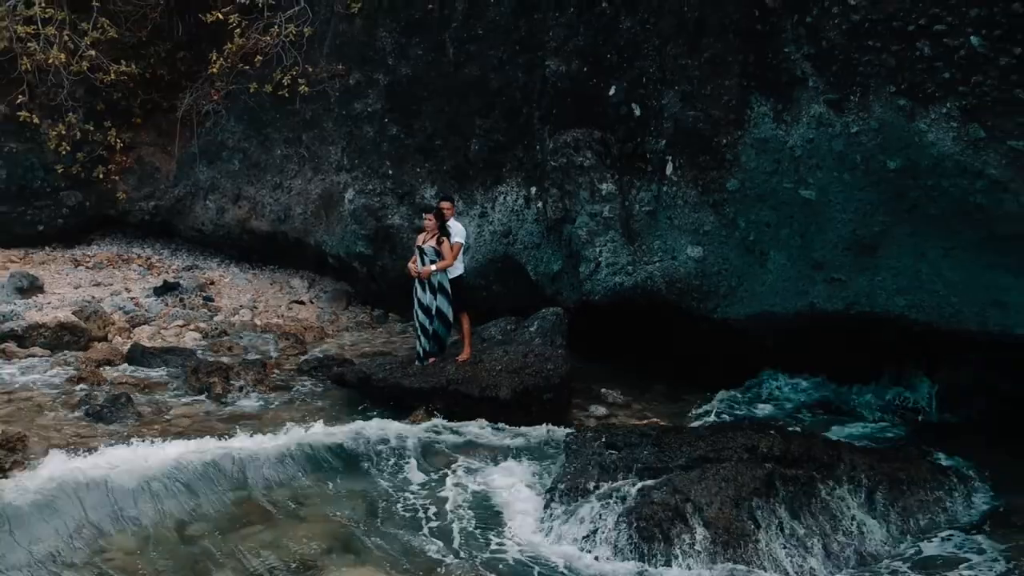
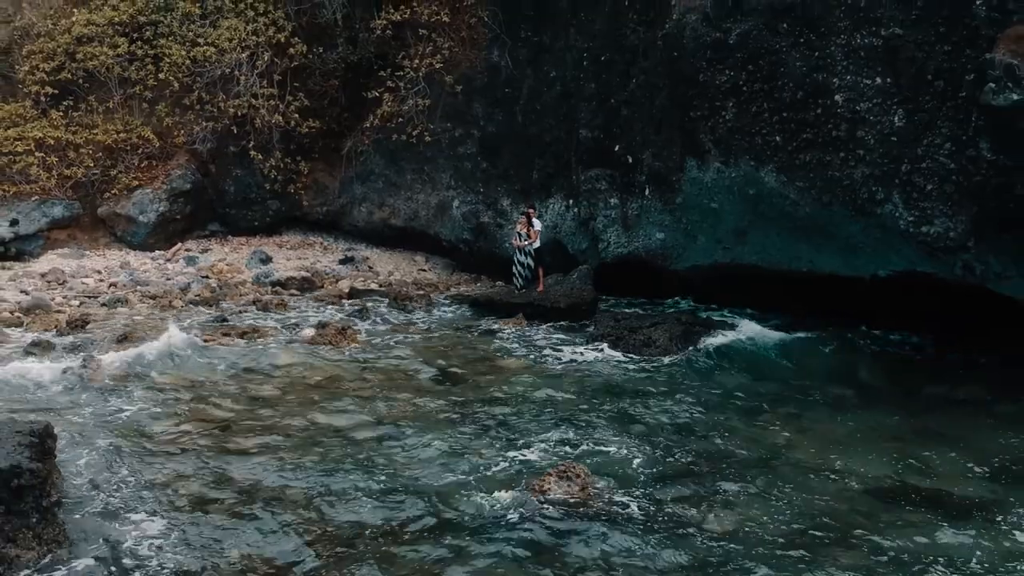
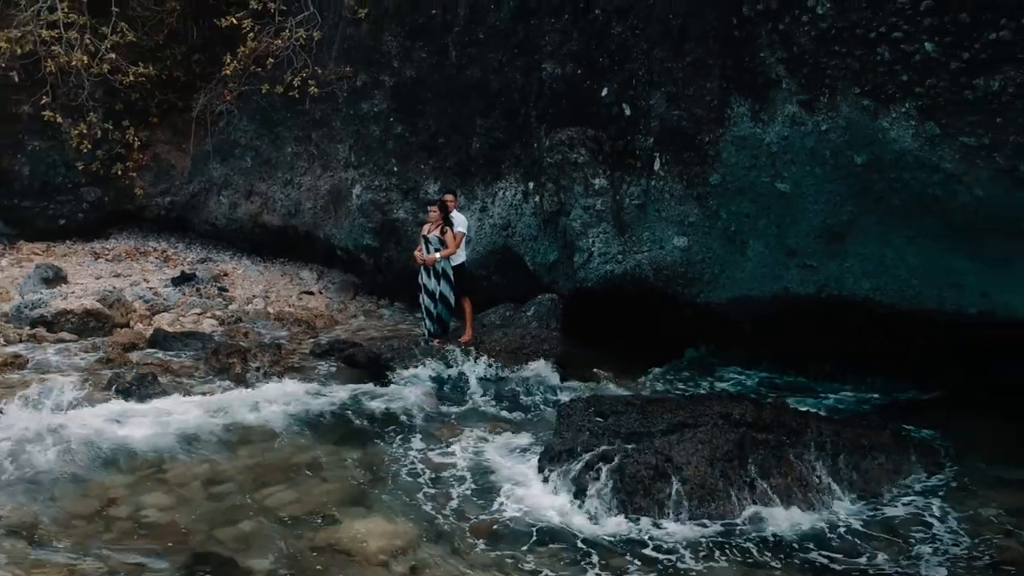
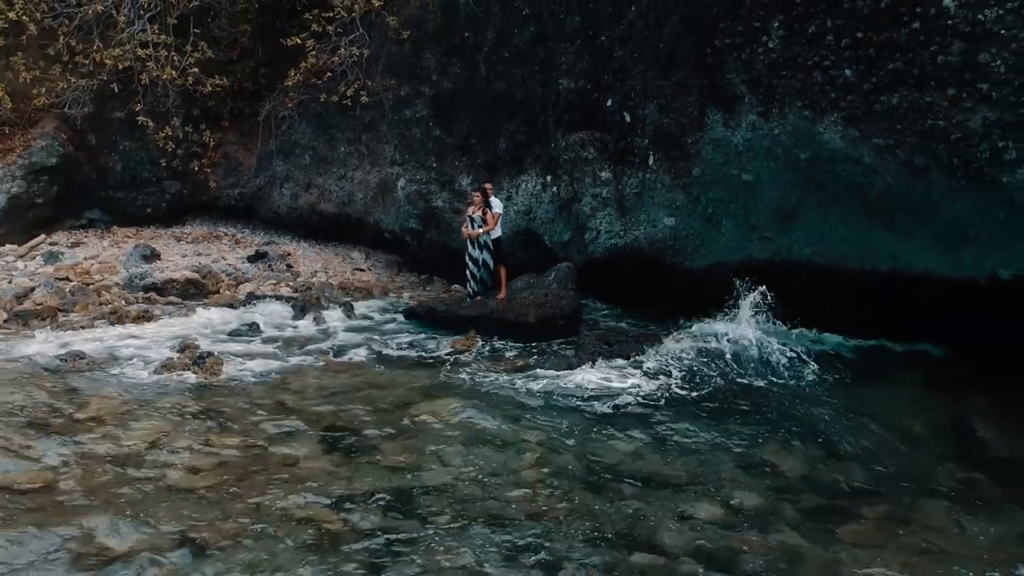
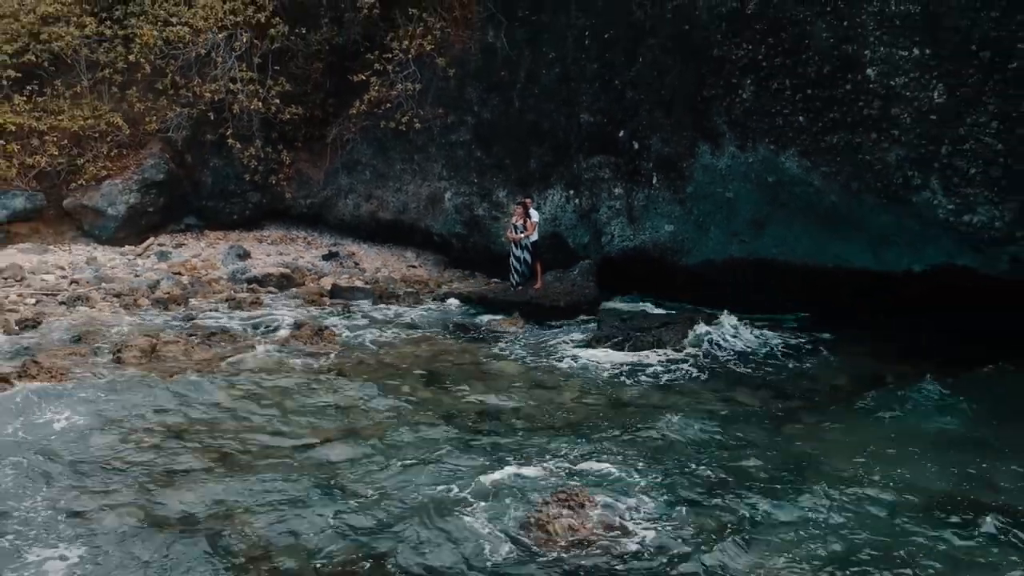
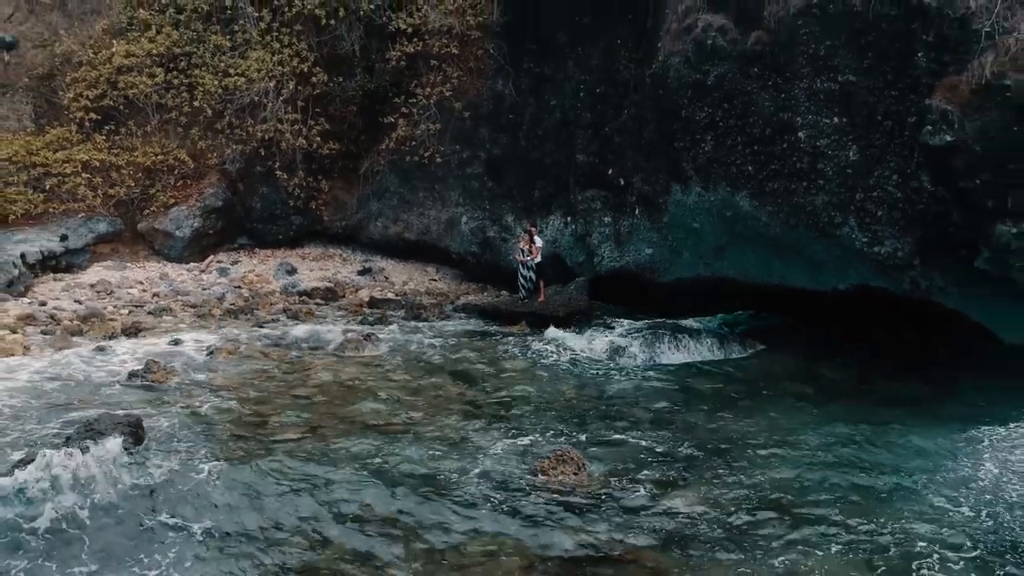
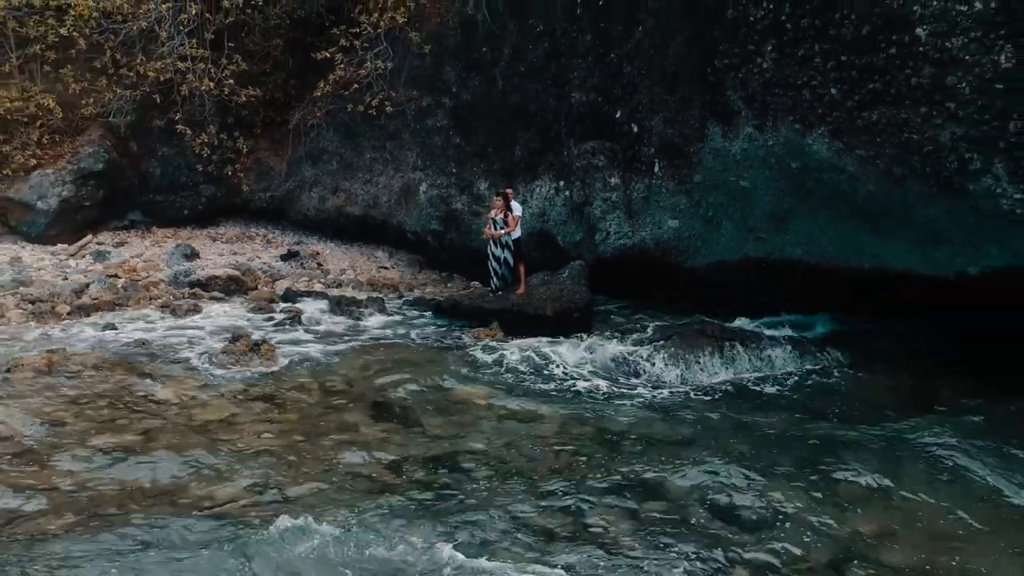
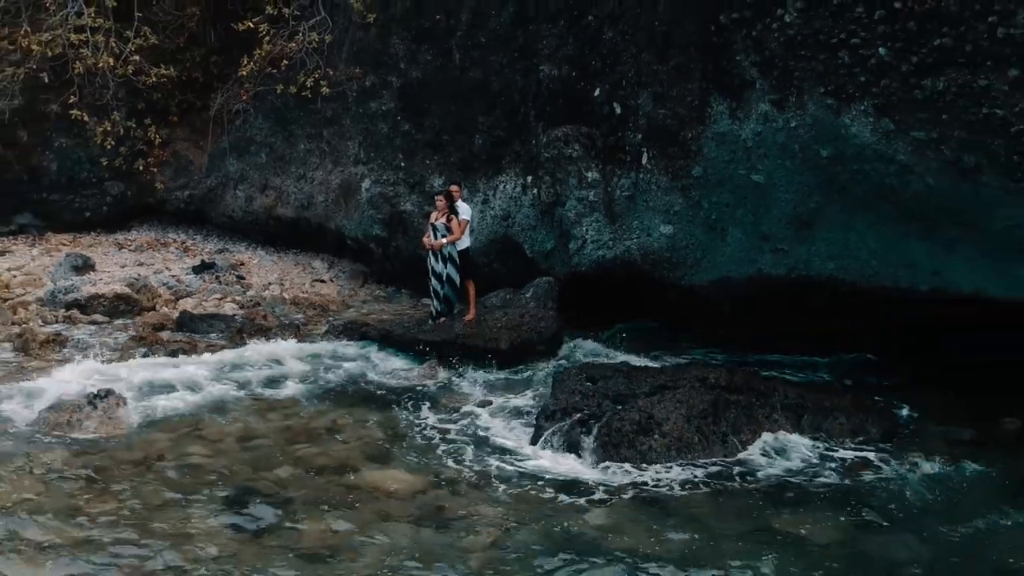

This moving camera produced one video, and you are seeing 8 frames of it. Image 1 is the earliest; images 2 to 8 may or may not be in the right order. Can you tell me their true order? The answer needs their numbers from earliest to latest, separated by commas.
3, 8, 4, 7, 5, 2, 6
